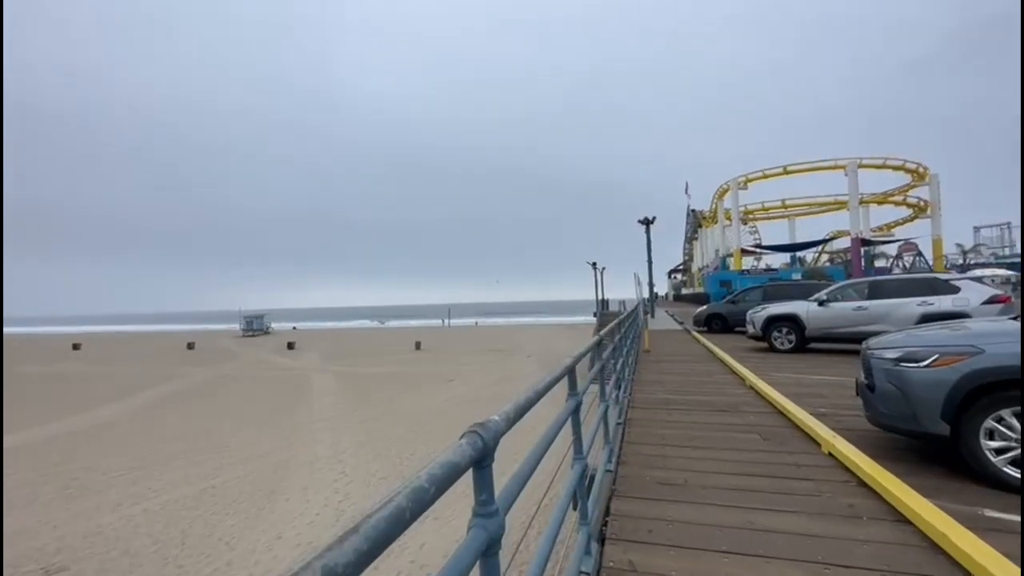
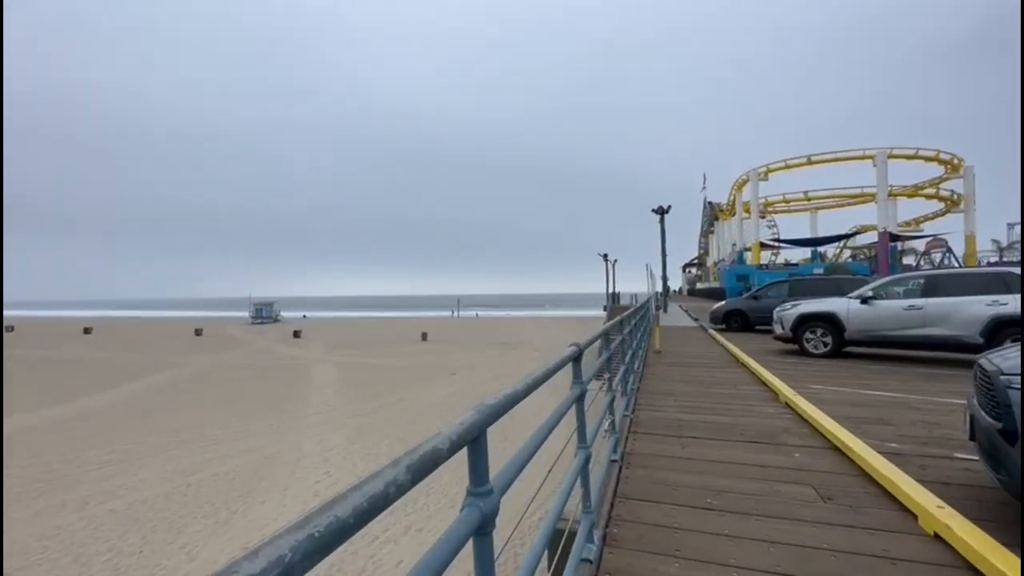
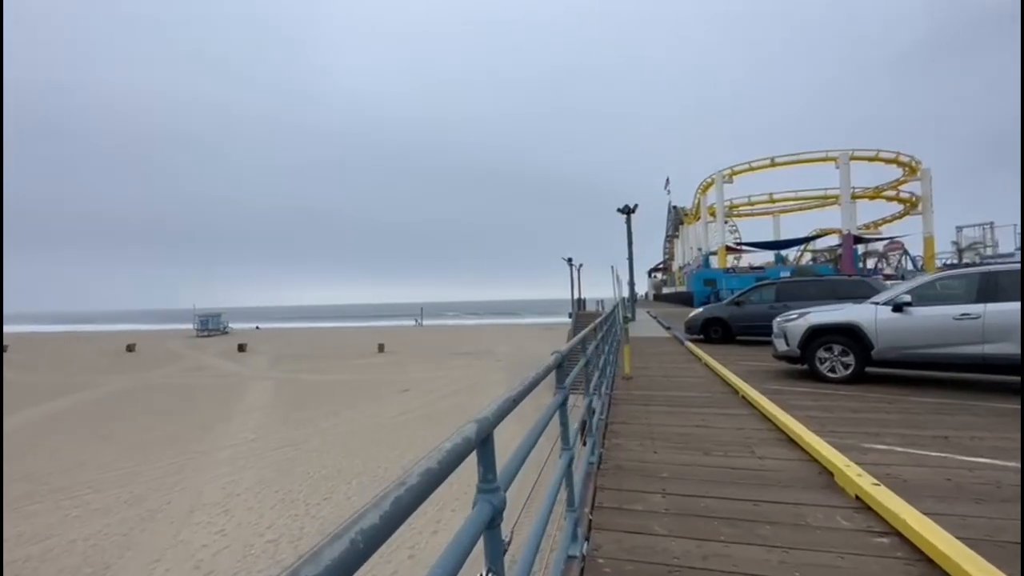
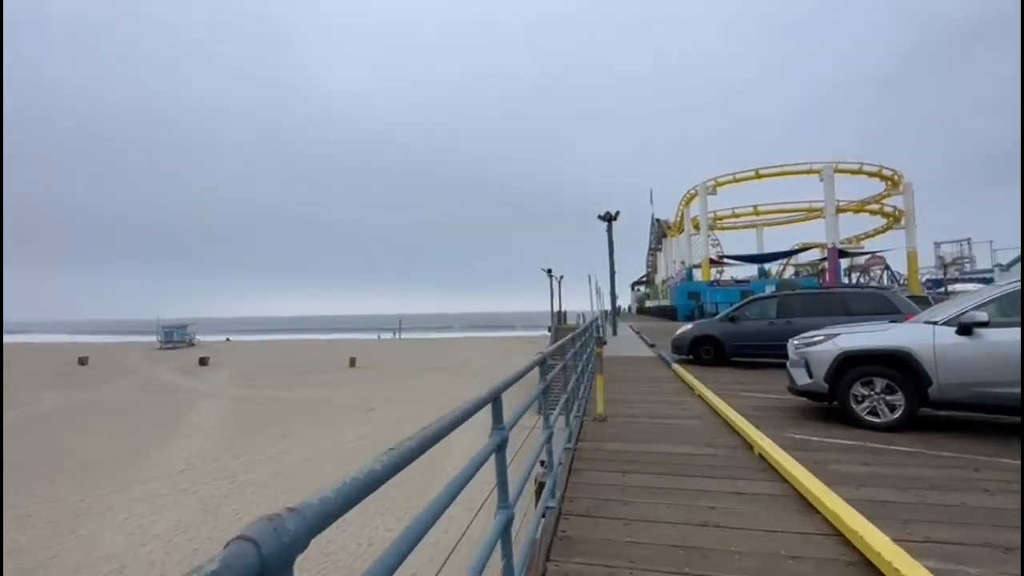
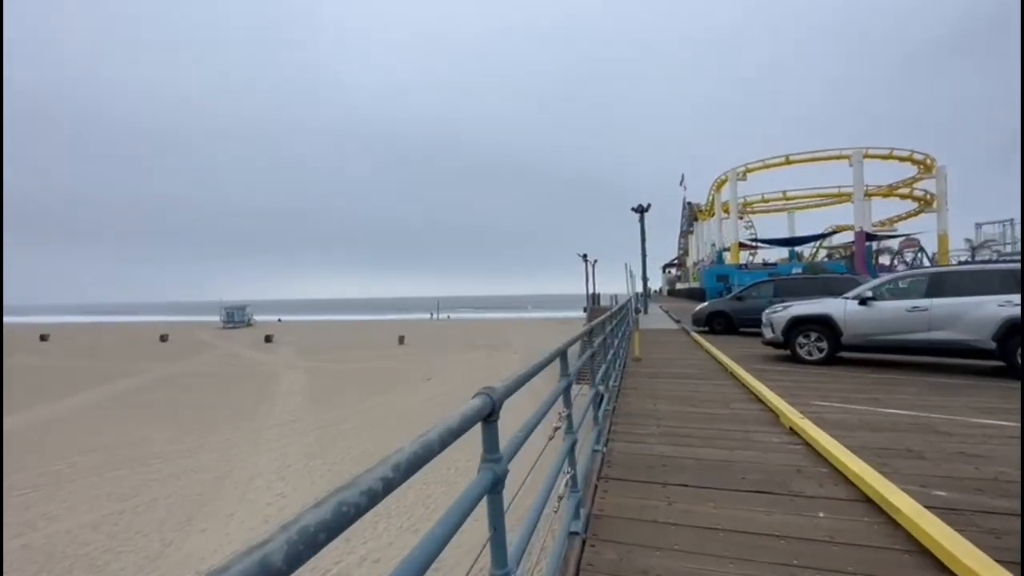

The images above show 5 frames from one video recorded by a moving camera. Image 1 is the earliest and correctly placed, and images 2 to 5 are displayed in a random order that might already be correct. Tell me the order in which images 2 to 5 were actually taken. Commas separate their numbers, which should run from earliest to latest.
2, 5, 3, 4
